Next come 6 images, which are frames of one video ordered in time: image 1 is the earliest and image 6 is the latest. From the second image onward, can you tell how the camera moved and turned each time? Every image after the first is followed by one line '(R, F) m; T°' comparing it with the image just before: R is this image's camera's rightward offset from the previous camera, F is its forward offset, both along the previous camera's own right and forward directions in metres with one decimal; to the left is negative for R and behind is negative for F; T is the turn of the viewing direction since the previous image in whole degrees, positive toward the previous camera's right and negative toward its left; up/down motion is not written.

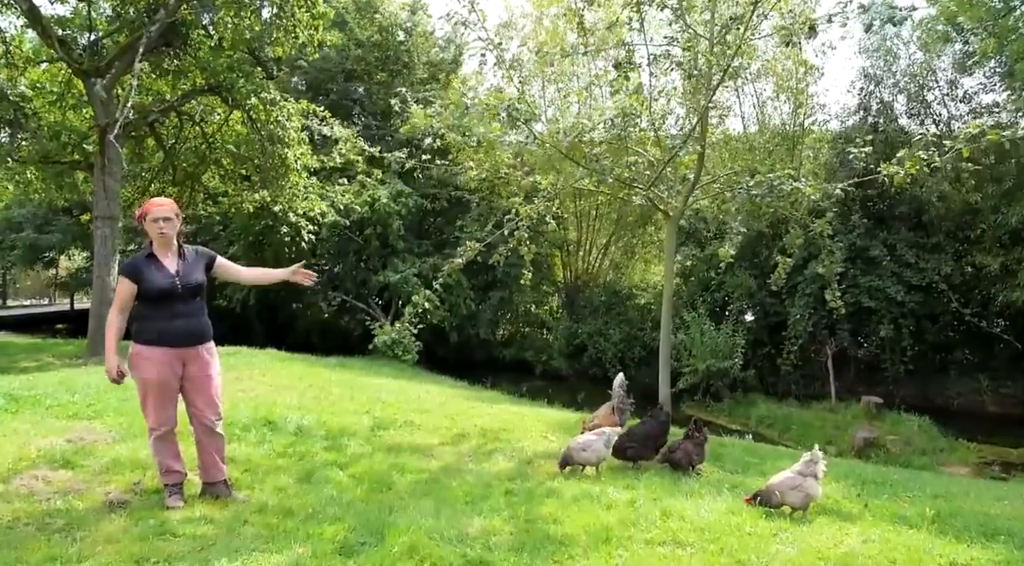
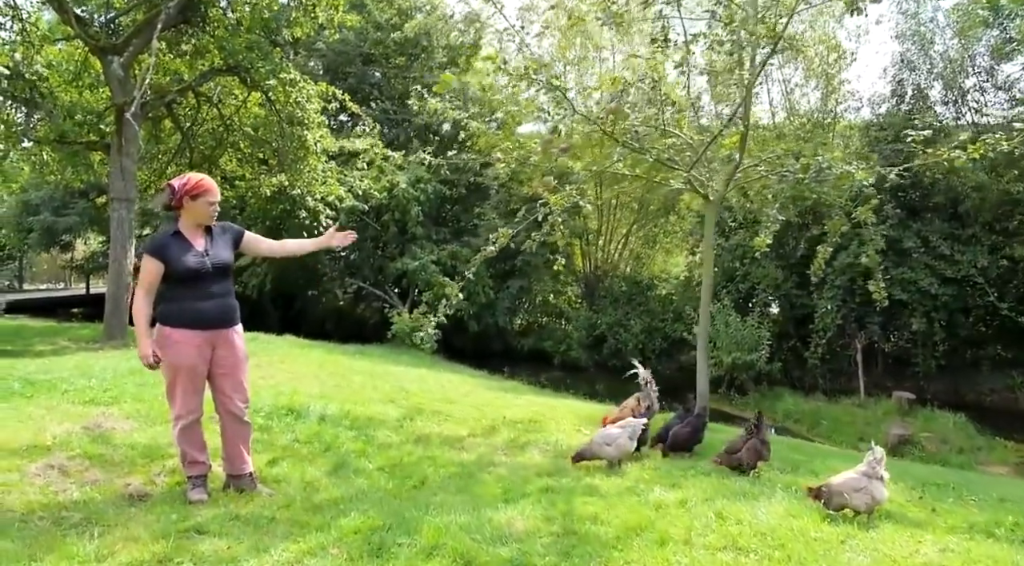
(-0.2, +0.4) m; -1°
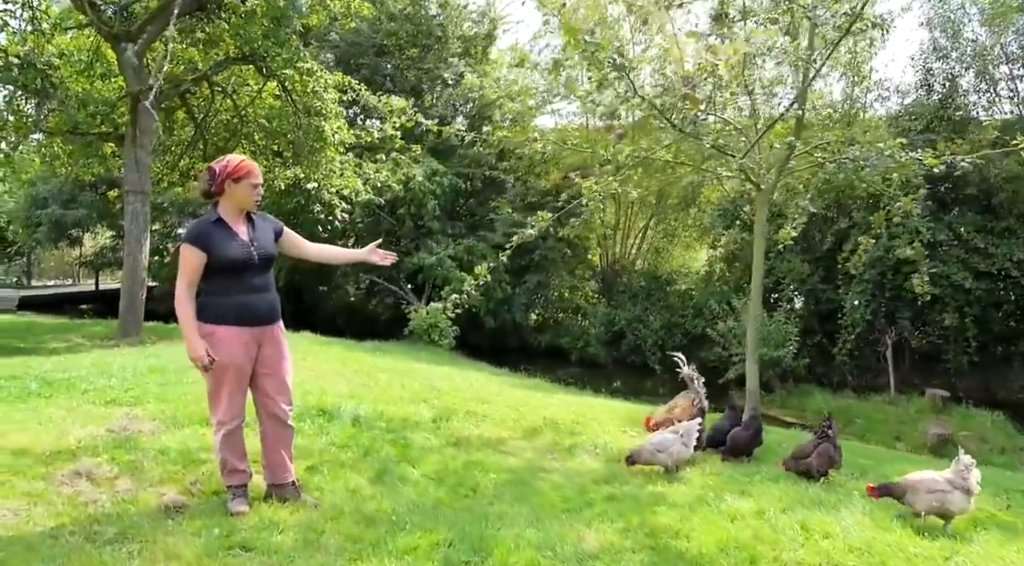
(-0.4, +0.4) m; 0°
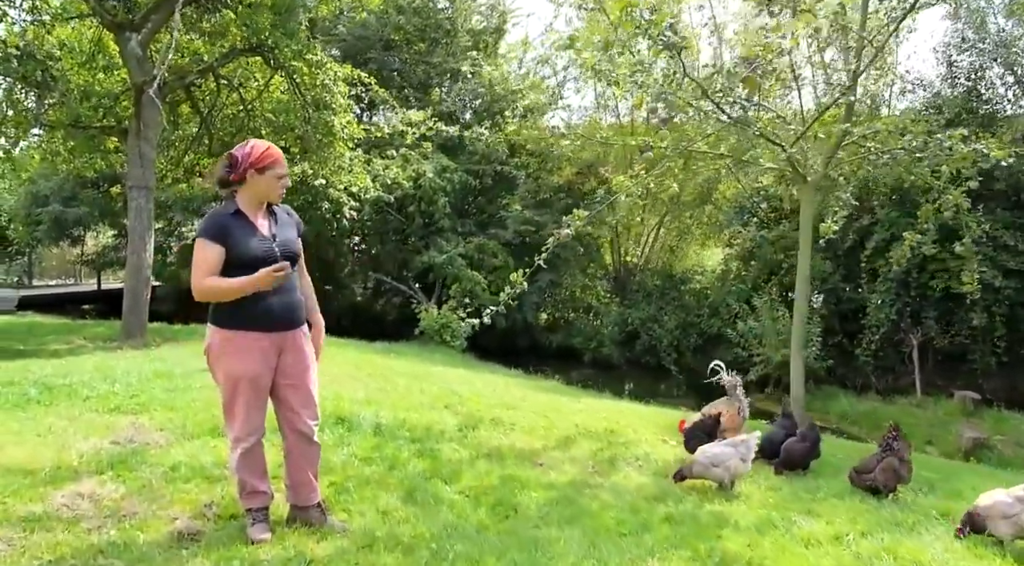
(-0.3, +0.5) m; 0°
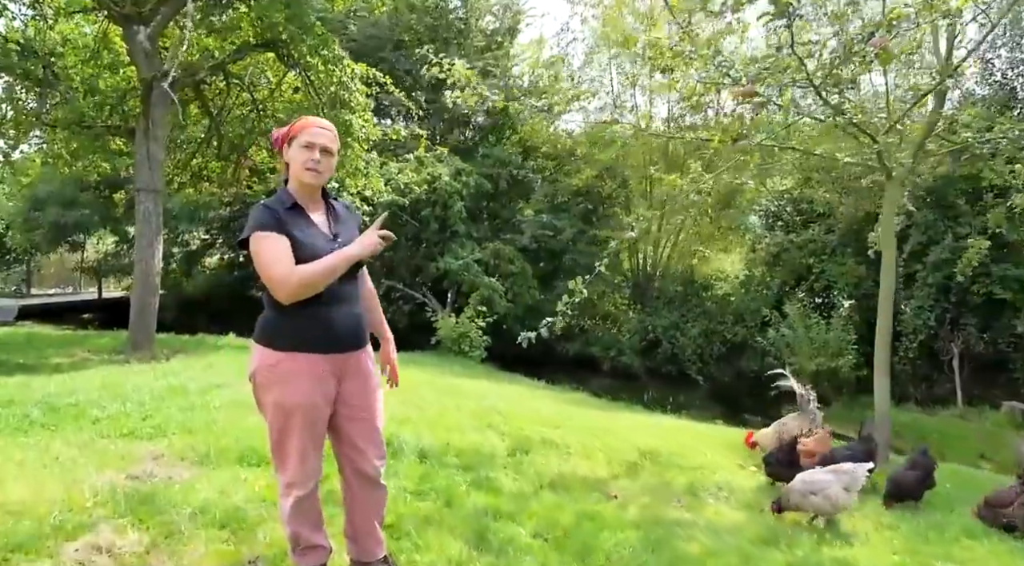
(-0.5, +0.7) m; 0°
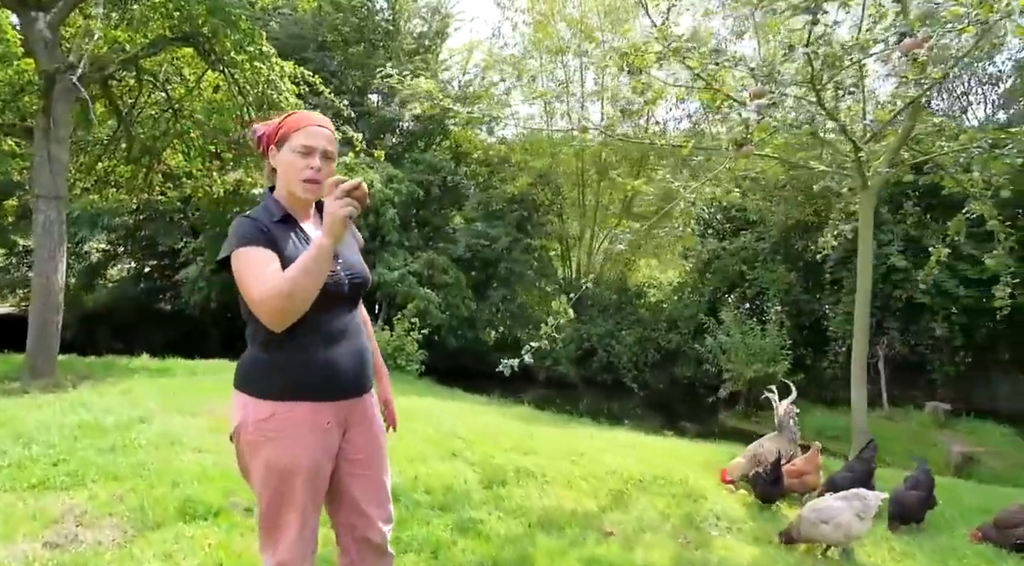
(-0.4, +0.6) m; +6°
